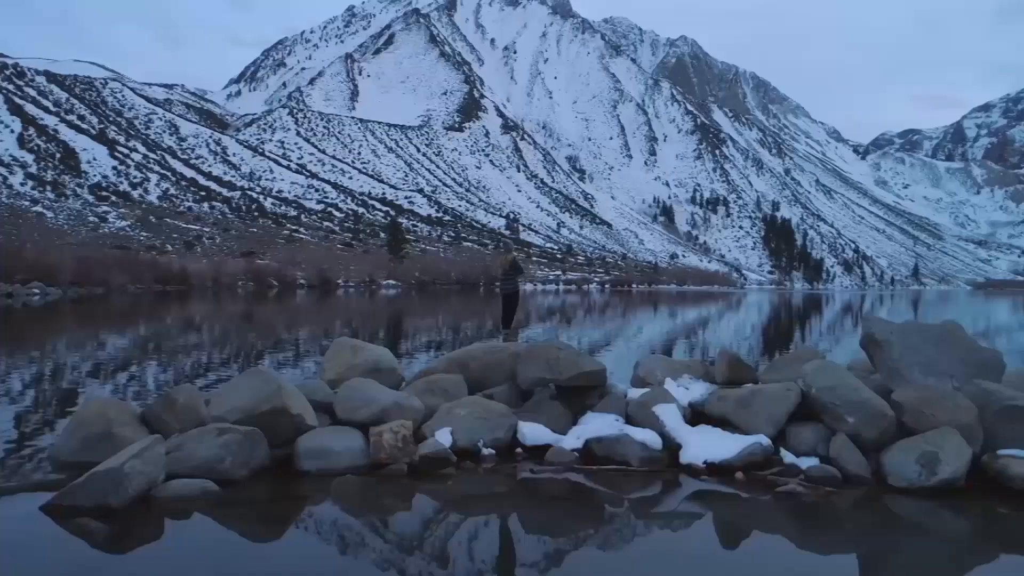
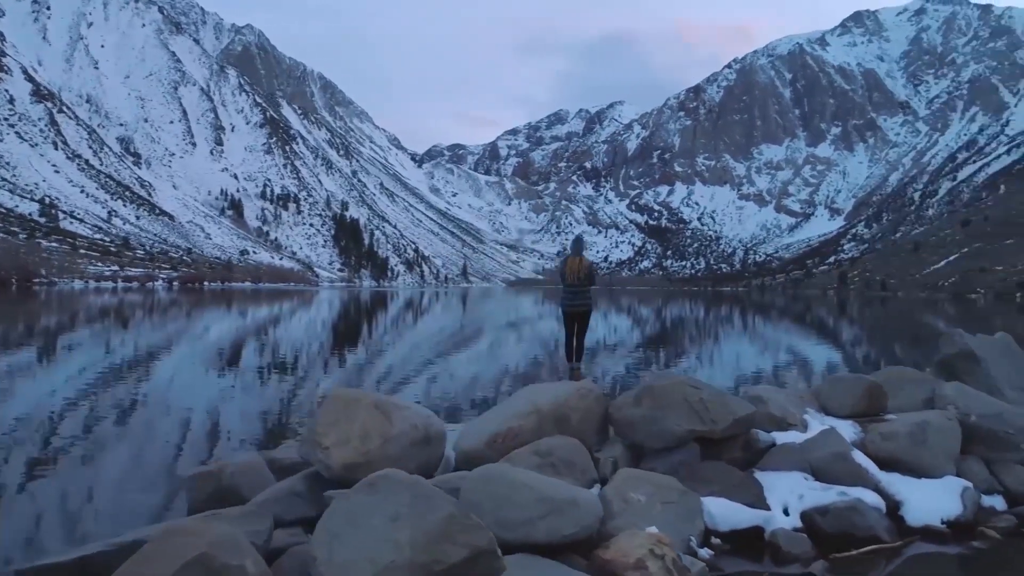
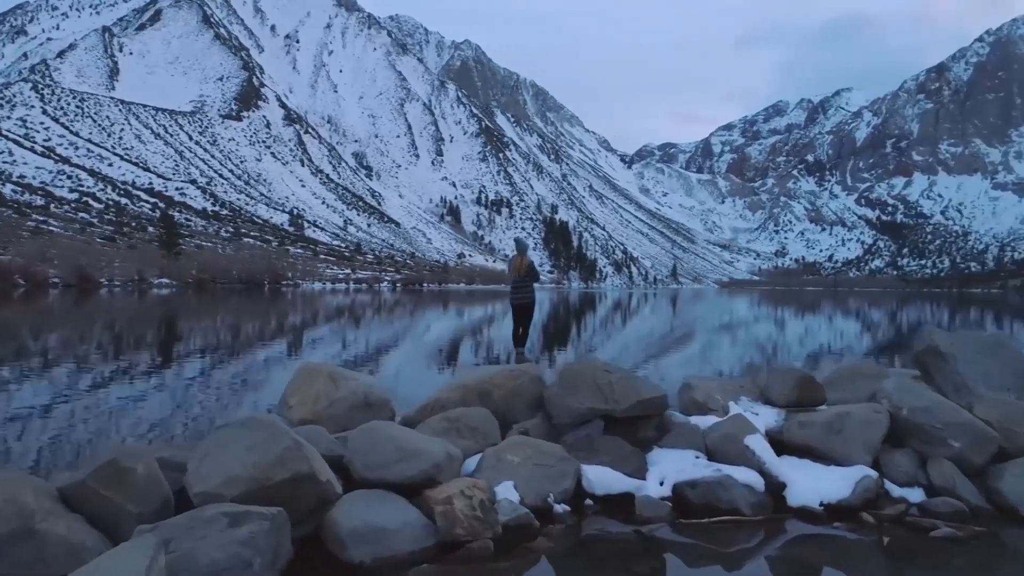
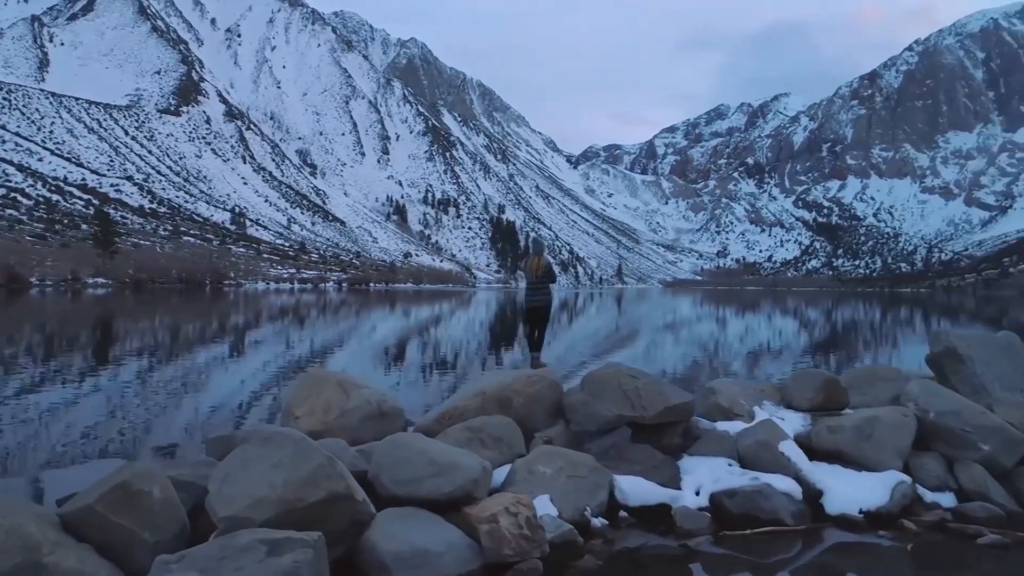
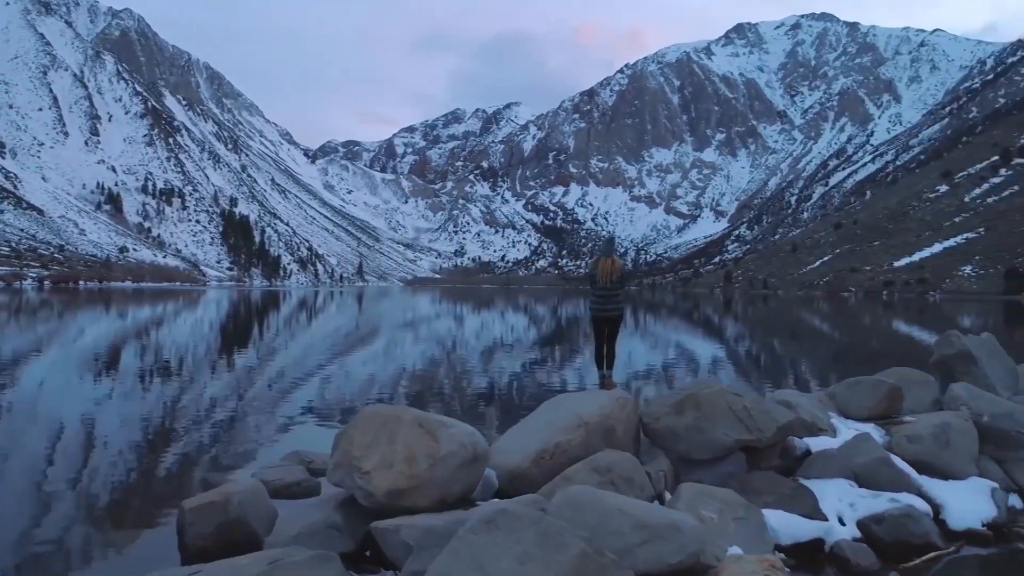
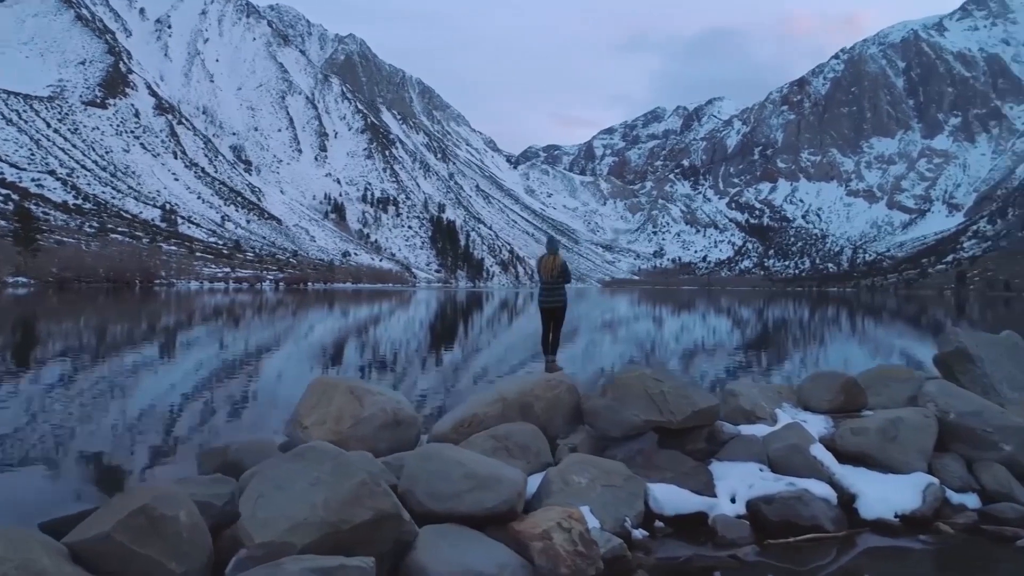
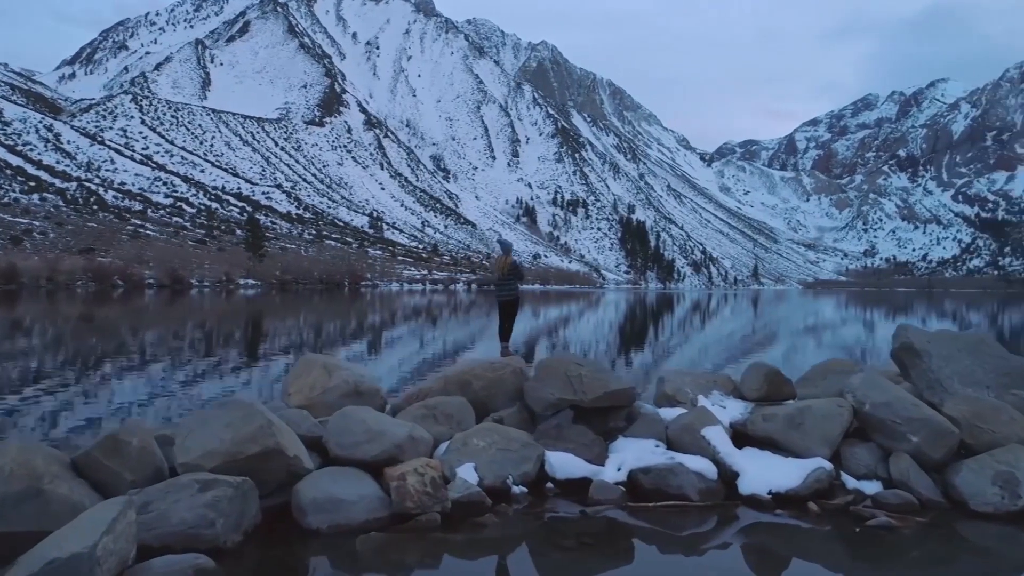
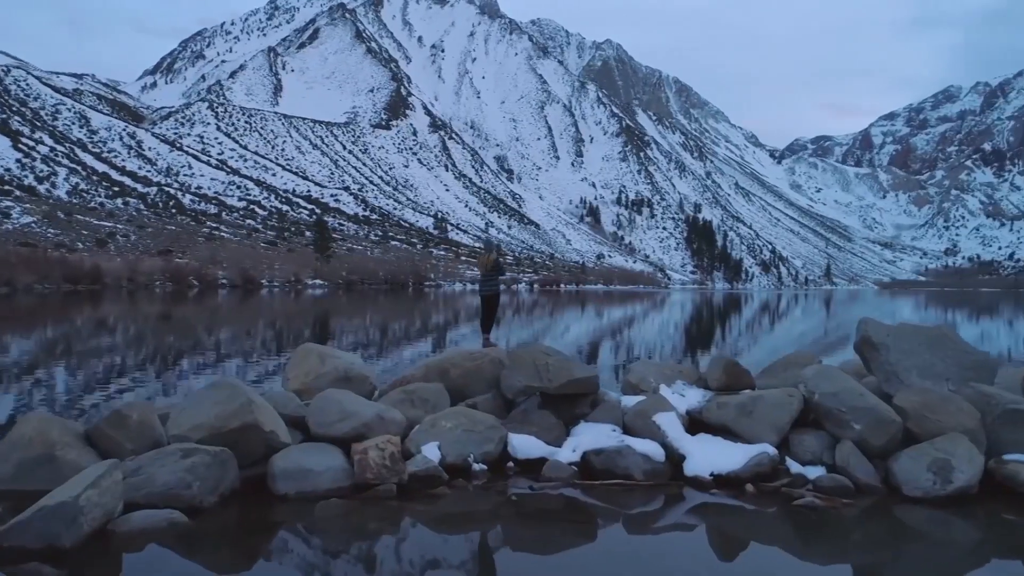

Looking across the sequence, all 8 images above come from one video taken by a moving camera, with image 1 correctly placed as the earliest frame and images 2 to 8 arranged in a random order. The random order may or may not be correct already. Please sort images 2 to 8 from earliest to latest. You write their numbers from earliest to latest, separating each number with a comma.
8, 7, 3, 4, 6, 2, 5
